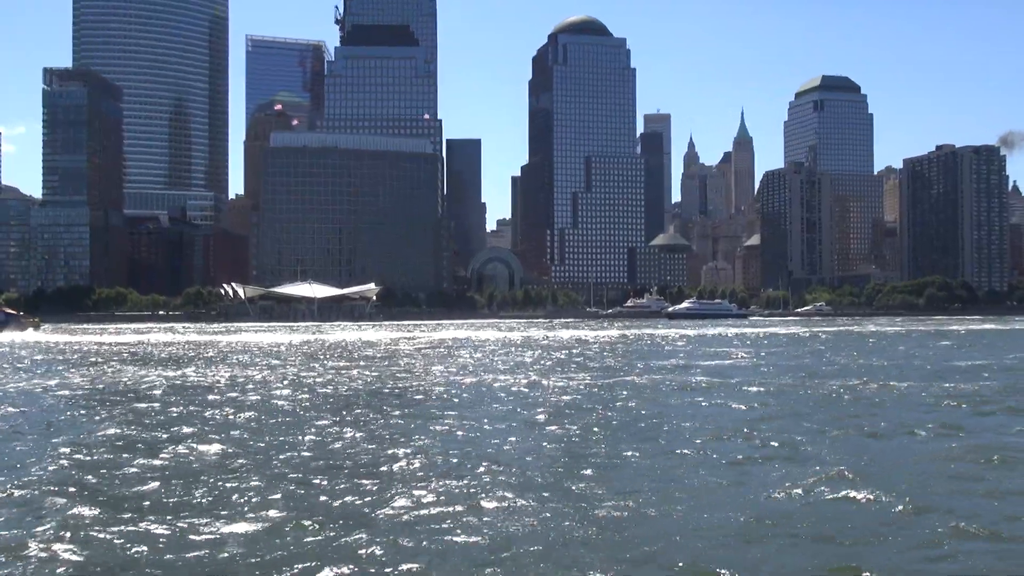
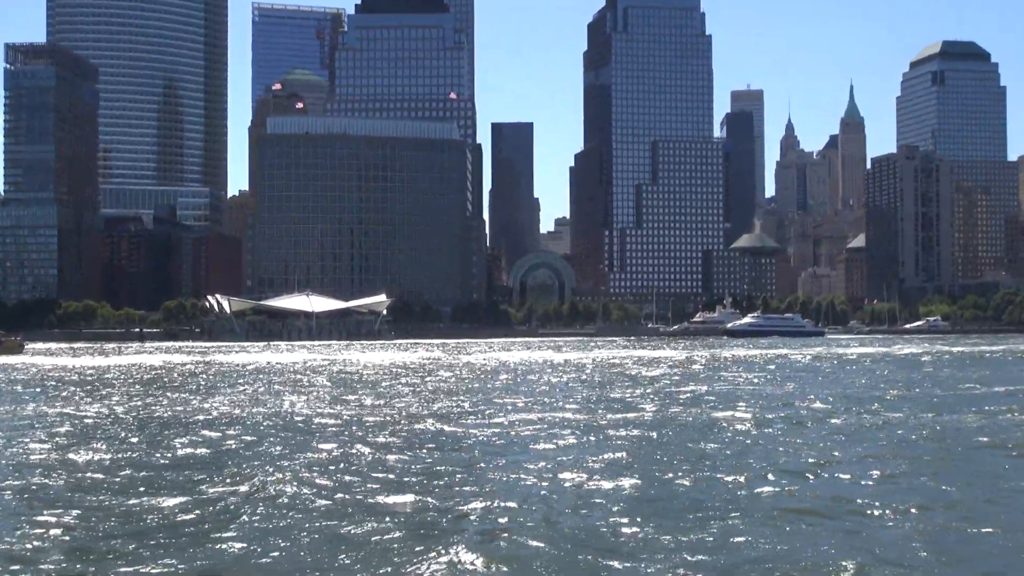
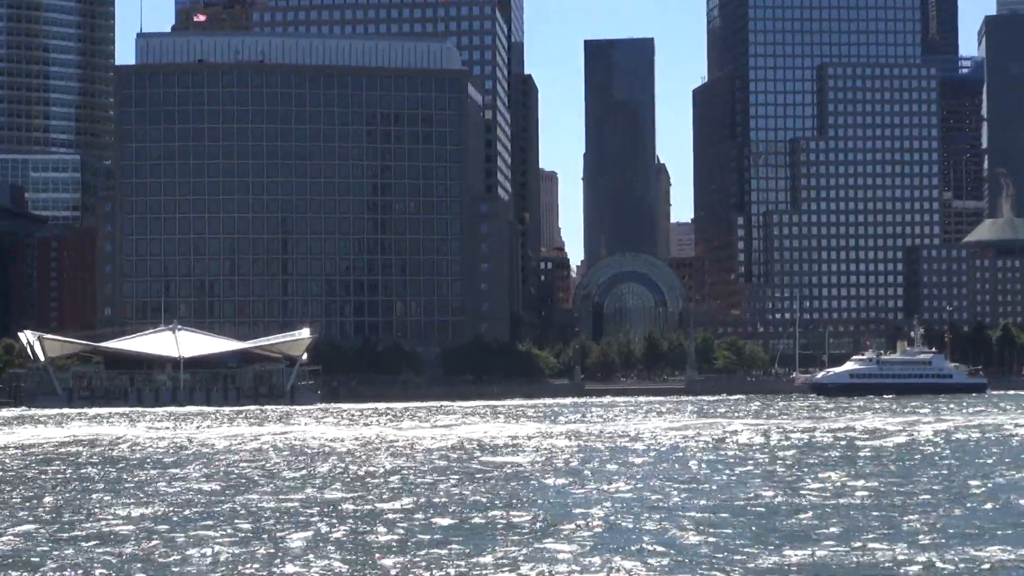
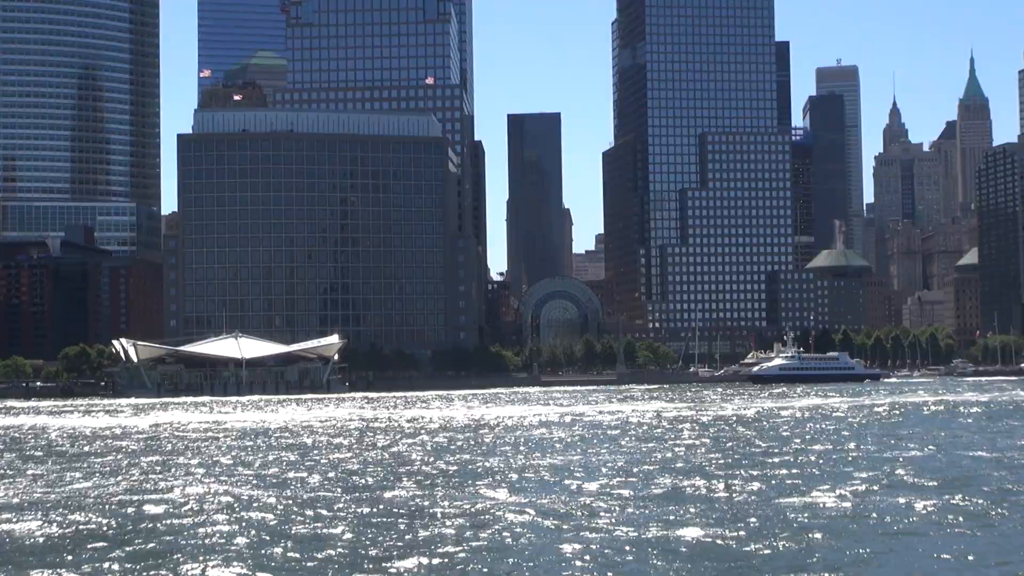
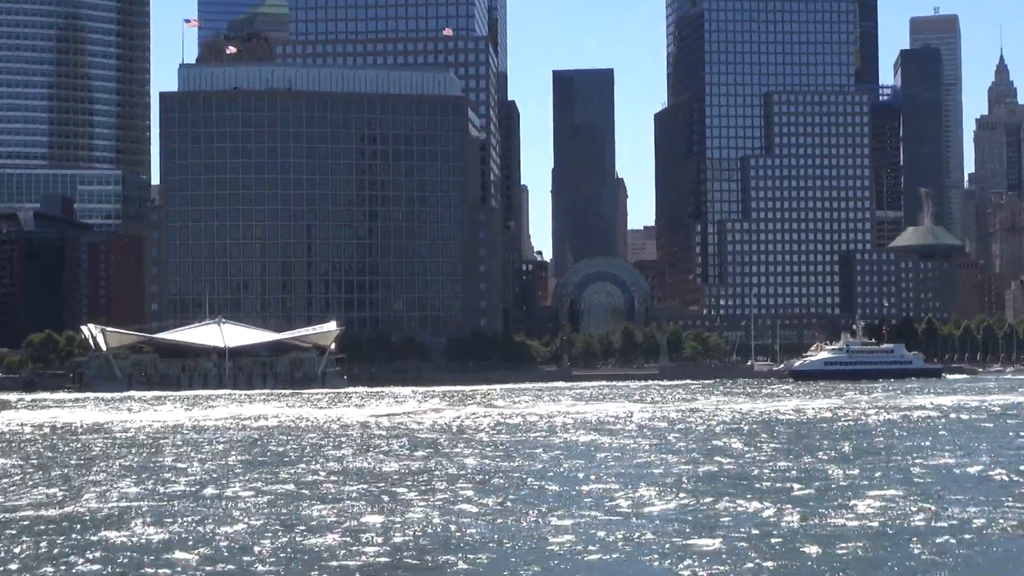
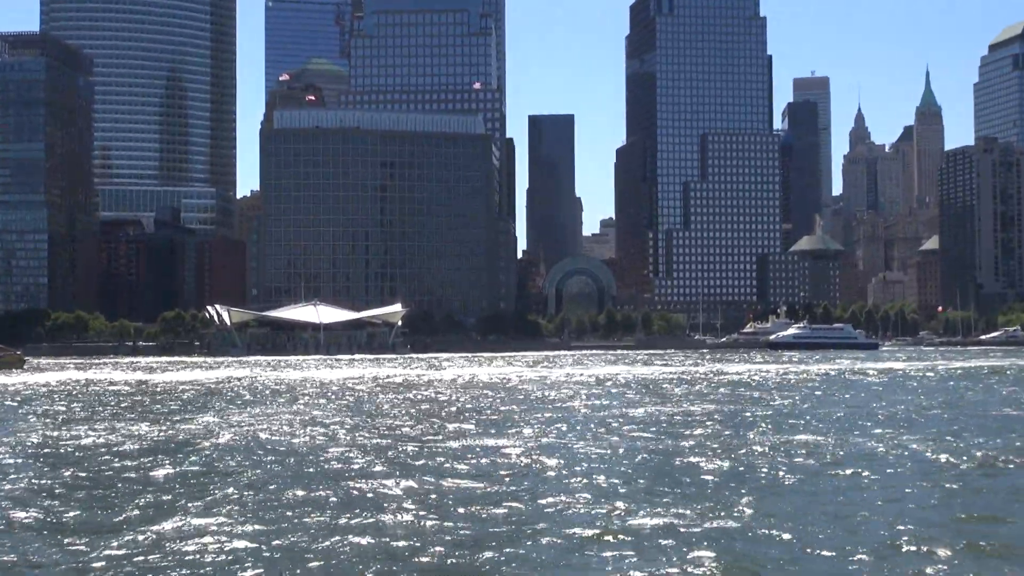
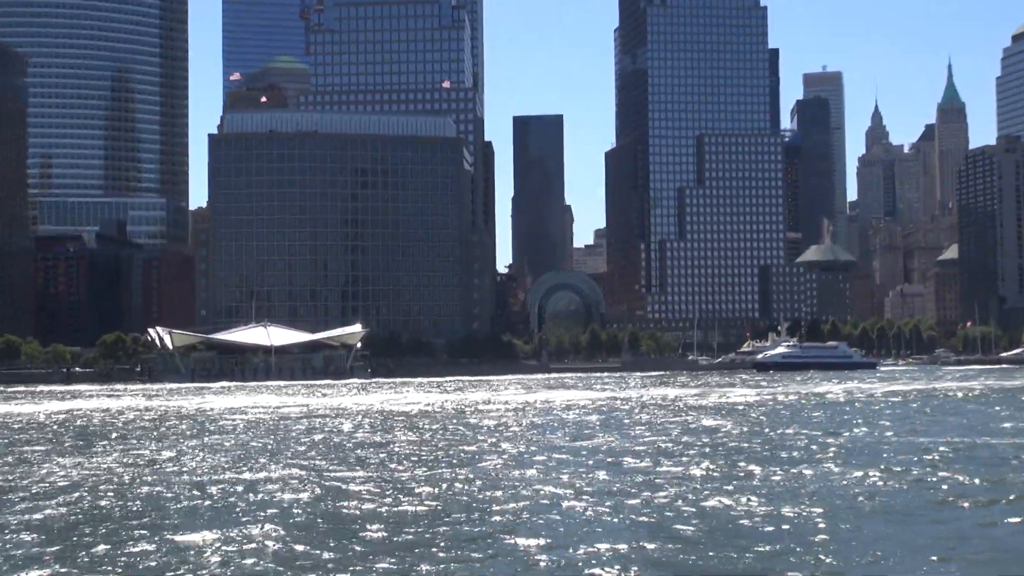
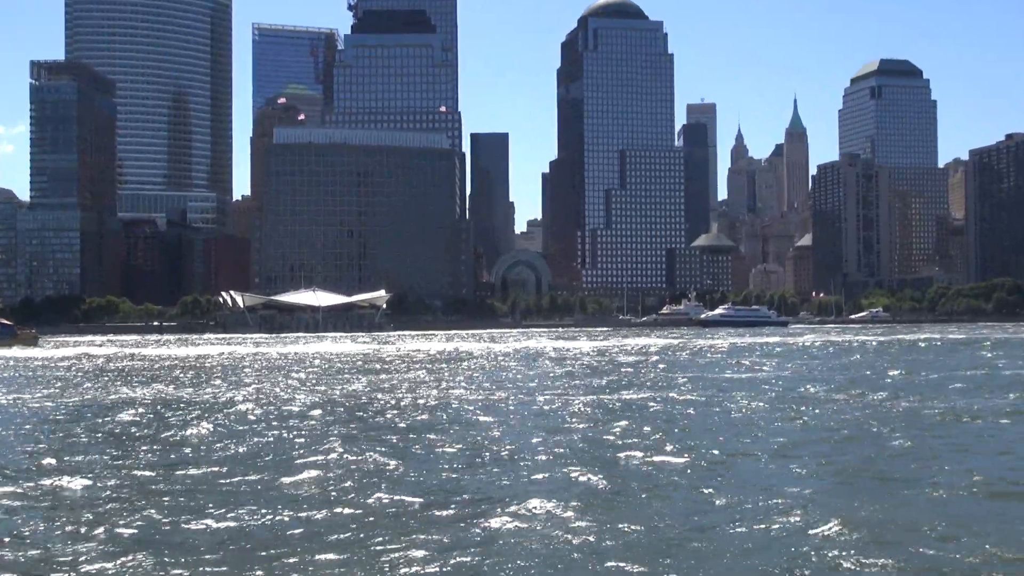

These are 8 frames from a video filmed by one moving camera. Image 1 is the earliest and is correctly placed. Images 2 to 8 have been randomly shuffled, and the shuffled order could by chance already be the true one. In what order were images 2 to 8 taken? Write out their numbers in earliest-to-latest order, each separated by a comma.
8, 2, 6, 7, 4, 5, 3
